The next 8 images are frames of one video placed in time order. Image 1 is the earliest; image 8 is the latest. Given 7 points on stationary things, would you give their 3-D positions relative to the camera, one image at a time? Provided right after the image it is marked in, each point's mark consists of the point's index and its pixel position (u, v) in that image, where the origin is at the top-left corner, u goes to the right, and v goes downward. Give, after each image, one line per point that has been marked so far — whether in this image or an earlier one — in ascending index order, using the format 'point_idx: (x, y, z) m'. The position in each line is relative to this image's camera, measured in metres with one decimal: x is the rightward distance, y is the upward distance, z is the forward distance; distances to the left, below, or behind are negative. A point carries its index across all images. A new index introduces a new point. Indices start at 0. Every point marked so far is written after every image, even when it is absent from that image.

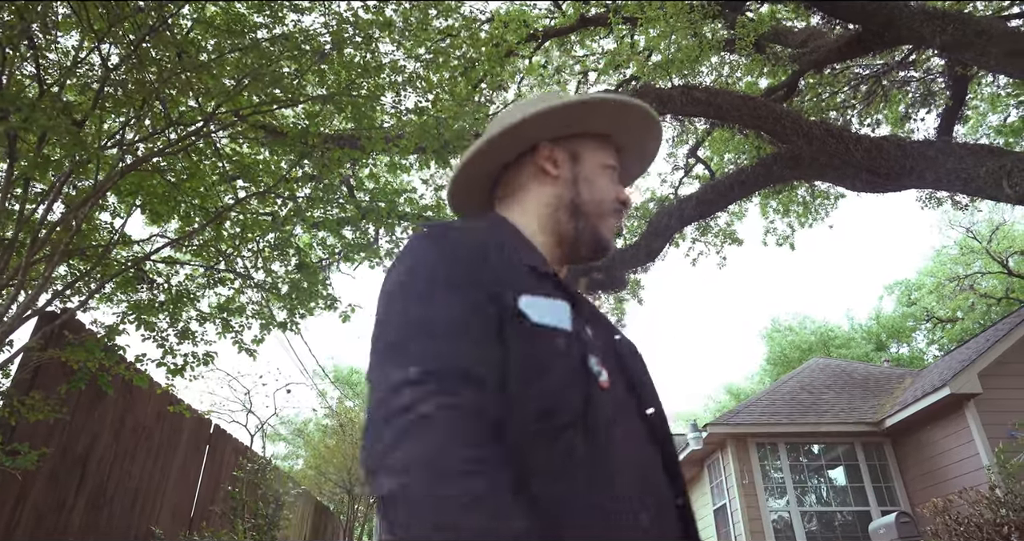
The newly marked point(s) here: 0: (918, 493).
0: (+4.9, -2.7, +8.4) m
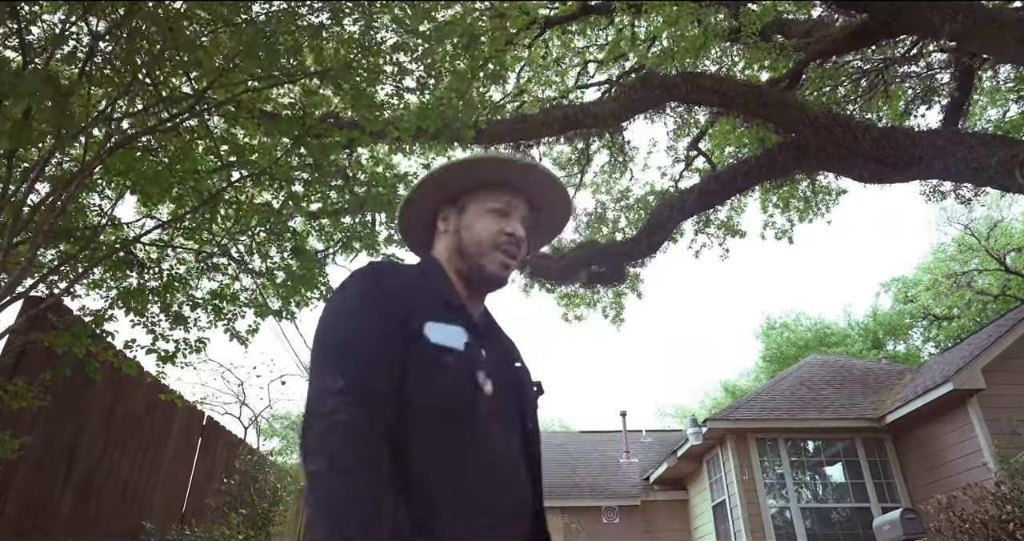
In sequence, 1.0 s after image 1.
0: (+4.9, -2.6, +8.4) m
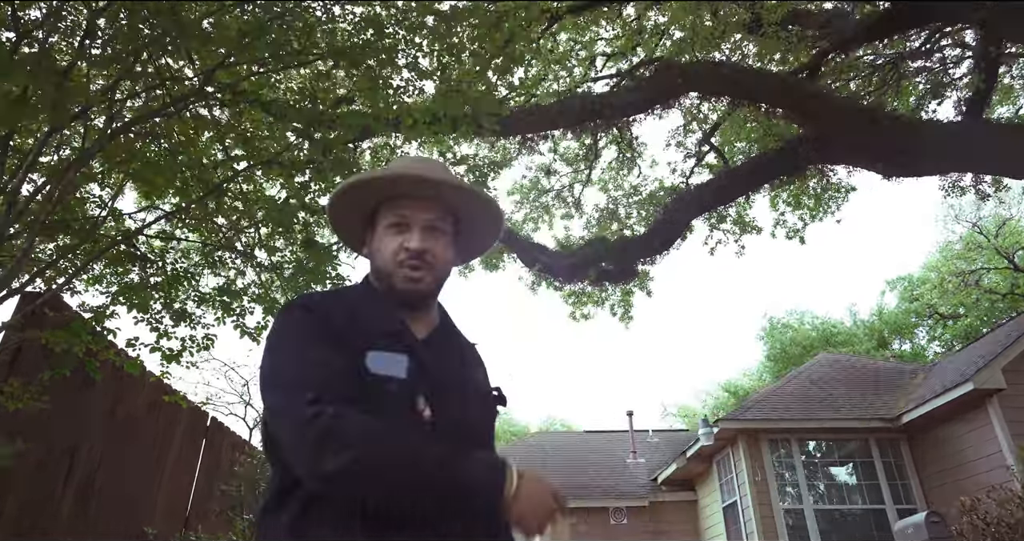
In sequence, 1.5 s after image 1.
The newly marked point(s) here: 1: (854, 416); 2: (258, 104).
0: (+5.0, -2.6, +8.2) m
1: (+4.2, -1.8, +8.6) m
2: (-0.9, +0.6, +2.5) m
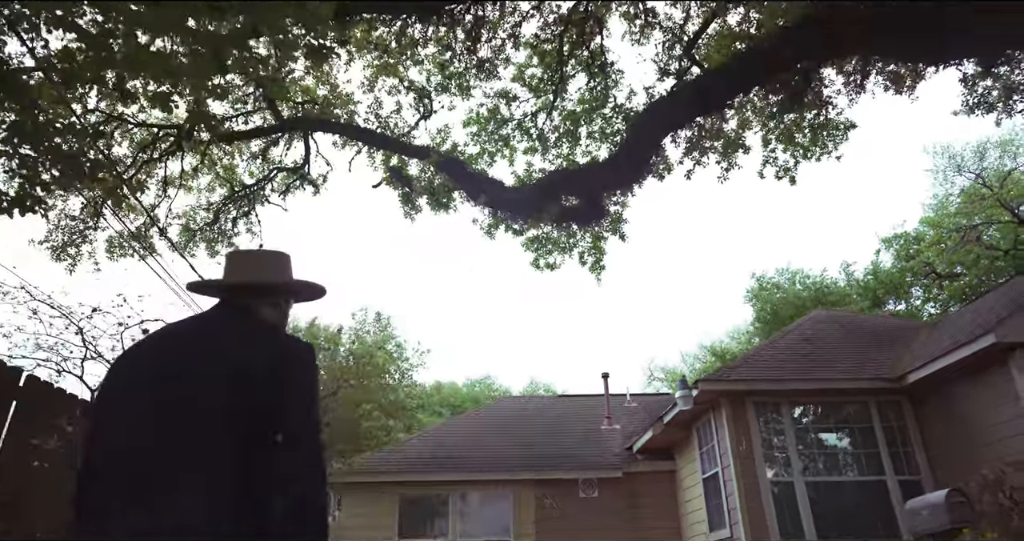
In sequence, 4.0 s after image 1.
0: (+4.5, -2.0, +7.4) m
1: (+3.7, -1.2, +7.7) m
2: (-1.3, +0.9, +1.5) m
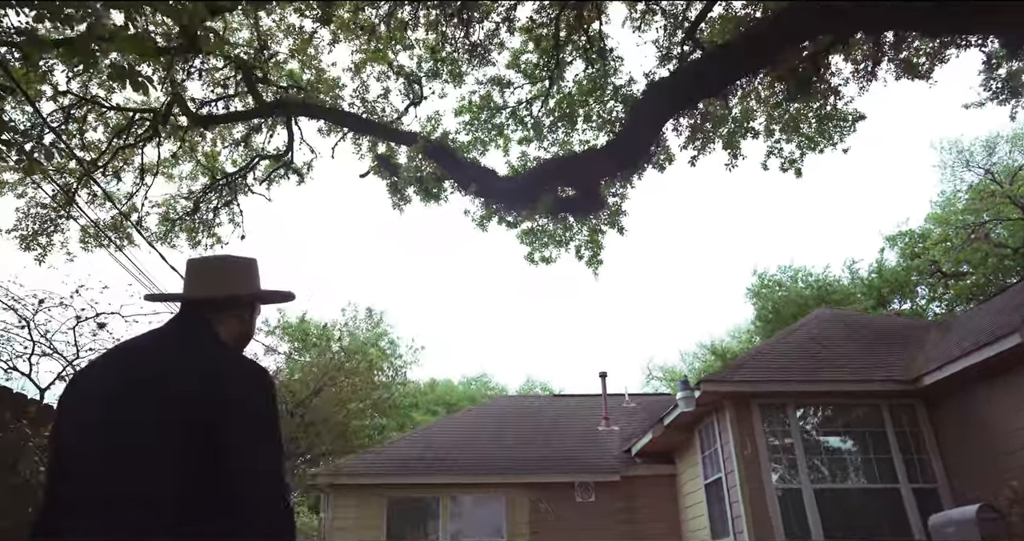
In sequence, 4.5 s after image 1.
0: (+4.4, -1.9, +7.1) m
1: (+3.6, -1.1, +7.3) m
2: (-1.4, +1.0, +1.1) m
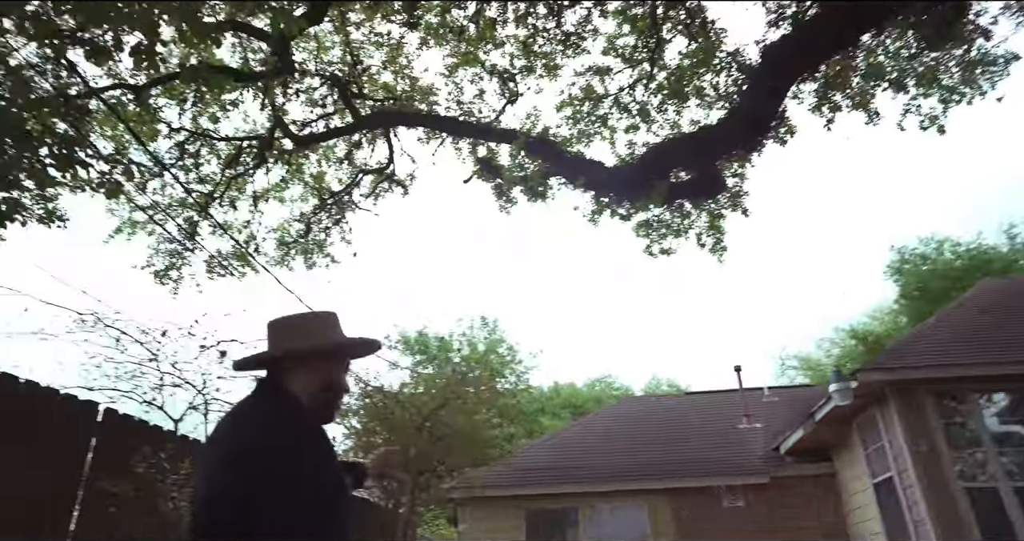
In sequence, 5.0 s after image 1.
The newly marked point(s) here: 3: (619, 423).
0: (+5.6, -1.5, +5.9) m
1: (+4.8, -0.8, +6.3) m
2: (-1.3, +0.9, +1.0) m
3: (+1.6, -2.3, +10.6) m
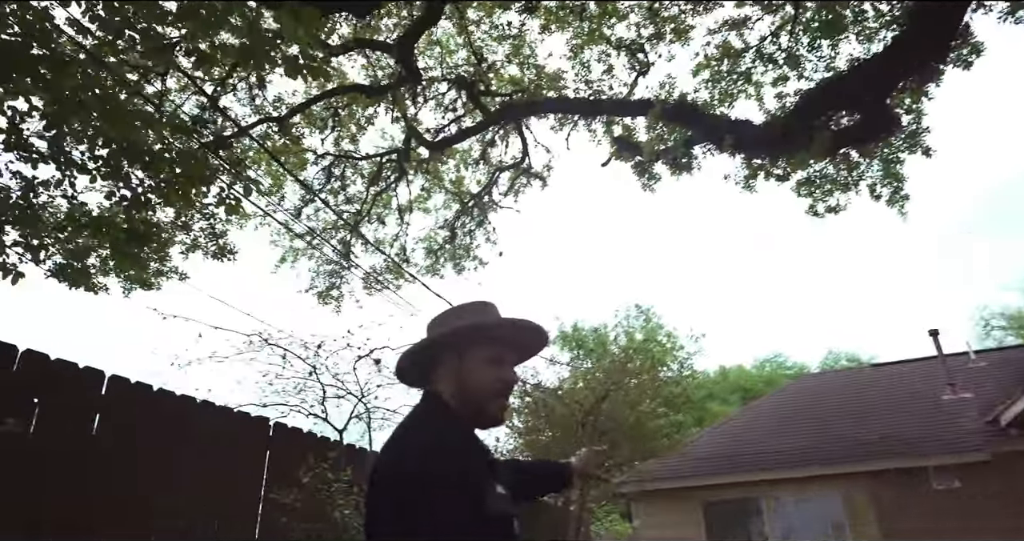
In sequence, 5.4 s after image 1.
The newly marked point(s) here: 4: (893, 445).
0: (+6.8, -0.7, +4.4) m
1: (+6.1, -0.1, +5.0) m
2: (-1.1, +0.8, +1.1) m
3: (+4.0, -1.8, +9.8) m
4: (+4.2, -2.0, +8.0) m
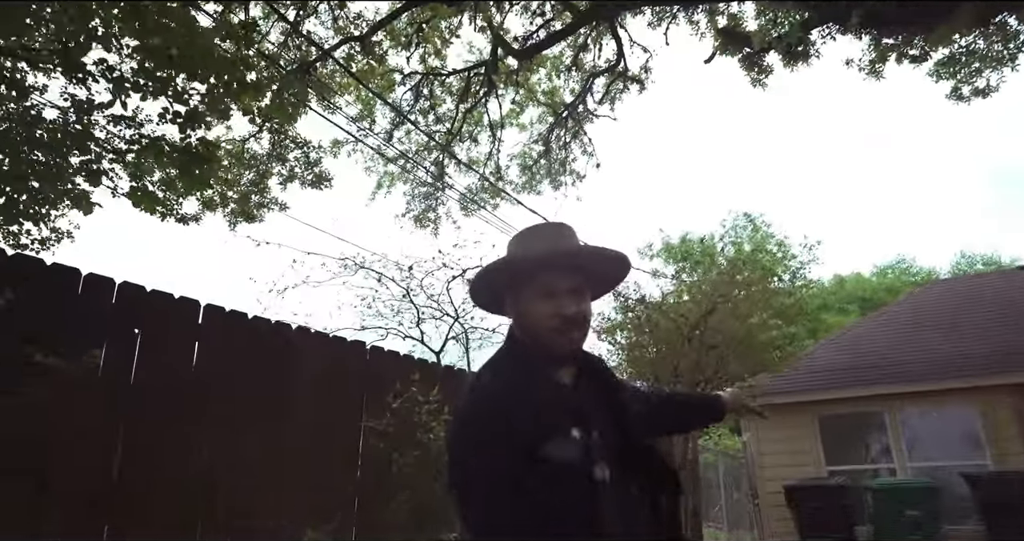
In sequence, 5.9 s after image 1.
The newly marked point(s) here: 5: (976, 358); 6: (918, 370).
0: (+7.4, 0.0, +3.2) m
1: (+6.6, +0.7, +3.8) m
2: (-1.1, +0.9, +0.9) m
3: (+5.4, -0.5, +9.1) m
4: (+5.3, -0.9, +7.3) m
5: (+5.0, -0.9, +7.5) m
6: (+4.4, -1.1, +7.7) m
